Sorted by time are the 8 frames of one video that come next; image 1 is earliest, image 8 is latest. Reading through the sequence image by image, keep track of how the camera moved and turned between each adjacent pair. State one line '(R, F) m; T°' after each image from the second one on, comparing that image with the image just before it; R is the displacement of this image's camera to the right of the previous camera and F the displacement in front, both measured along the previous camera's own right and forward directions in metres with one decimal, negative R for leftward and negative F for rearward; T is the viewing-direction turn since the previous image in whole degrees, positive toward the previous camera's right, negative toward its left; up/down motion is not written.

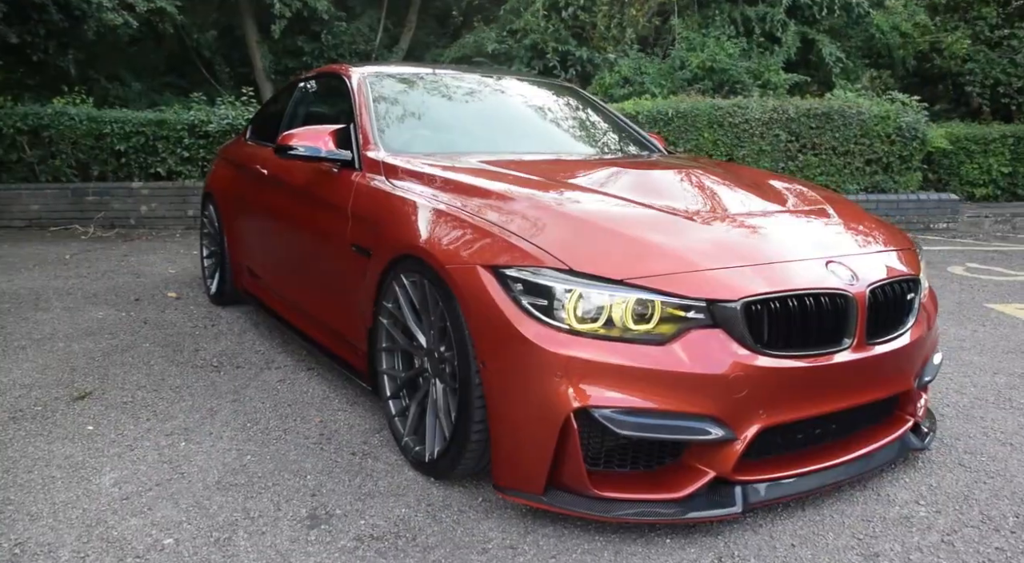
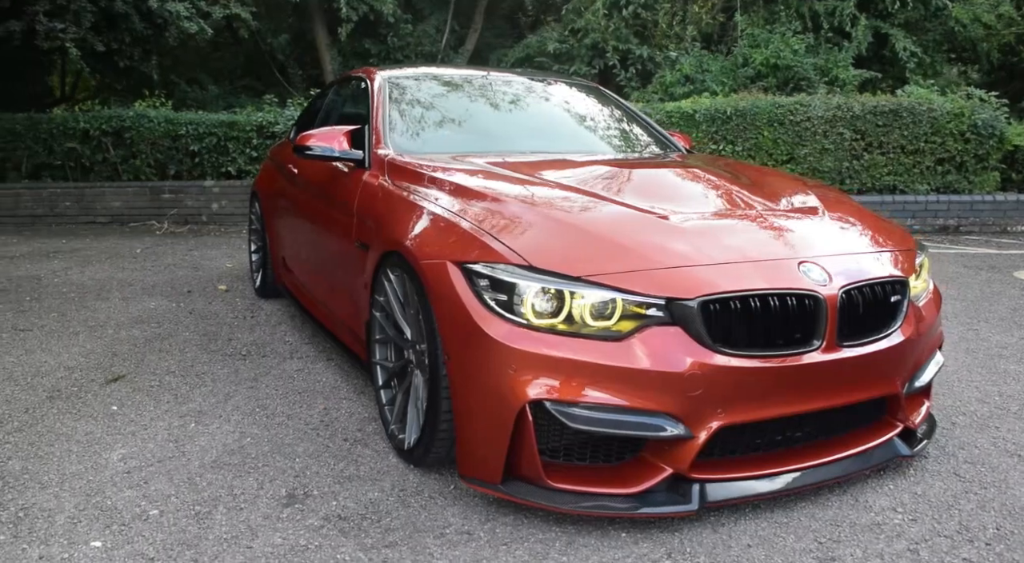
(+0.3, 0.0) m; -6°
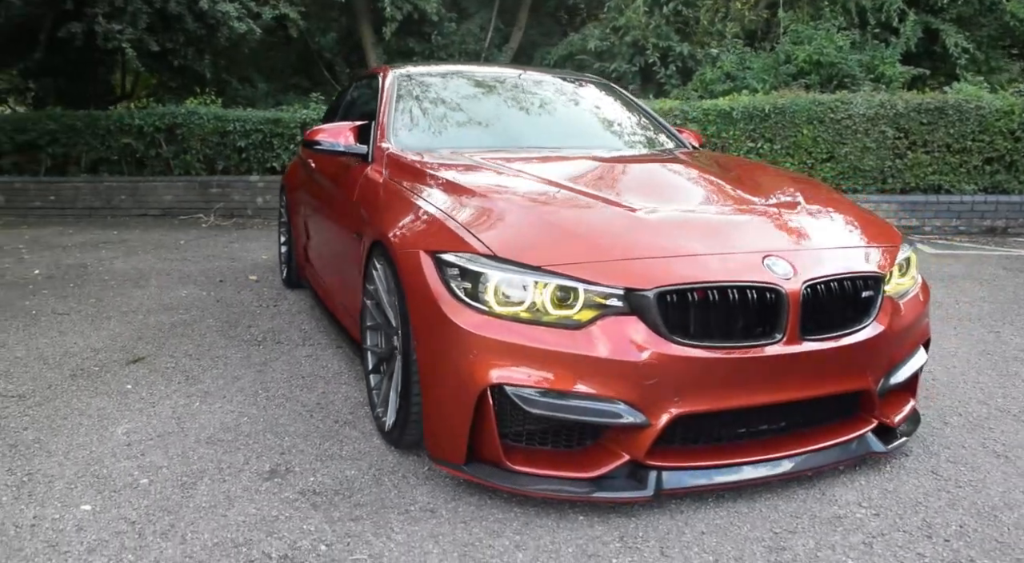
(+0.3, -0.1) m; -4°
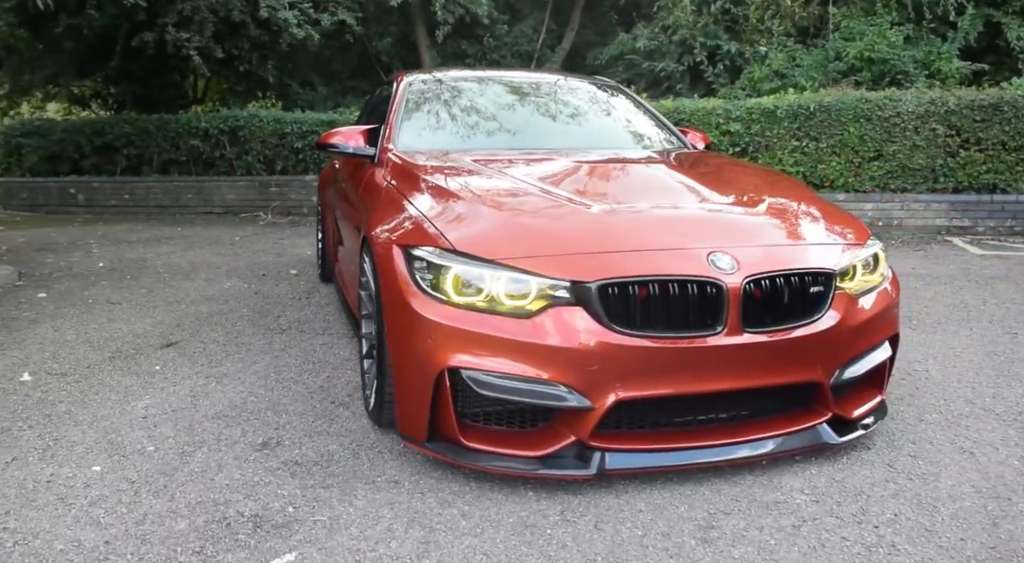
(+0.3, -0.2) m; -5°
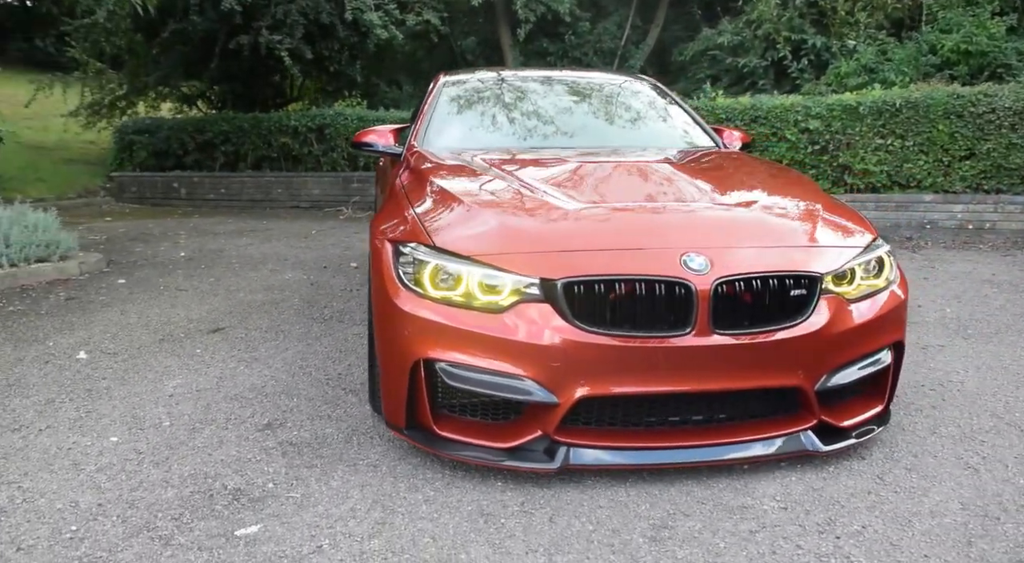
(+0.4, 0.0) m; -7°
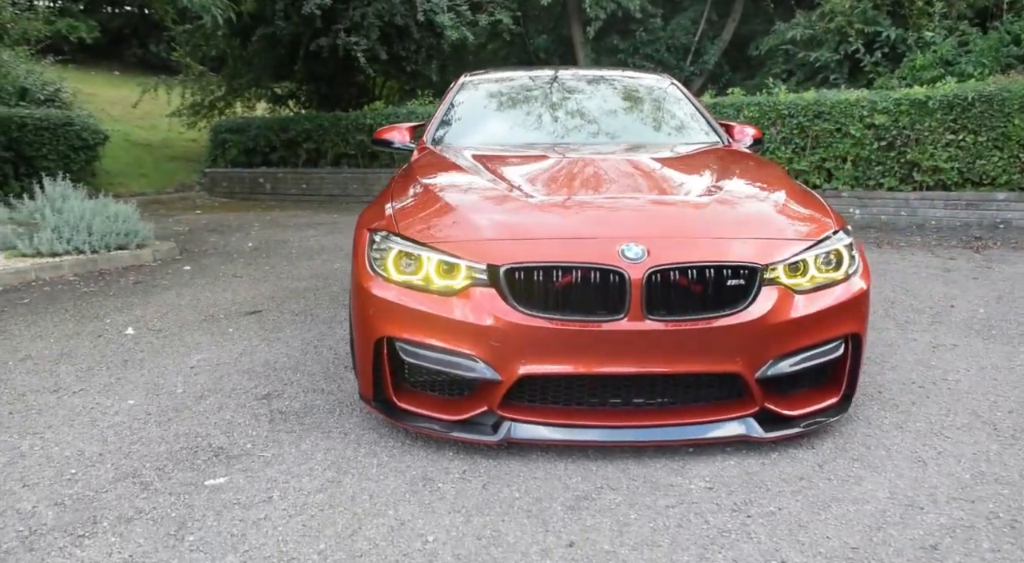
(+0.5, -0.1) m; -7°
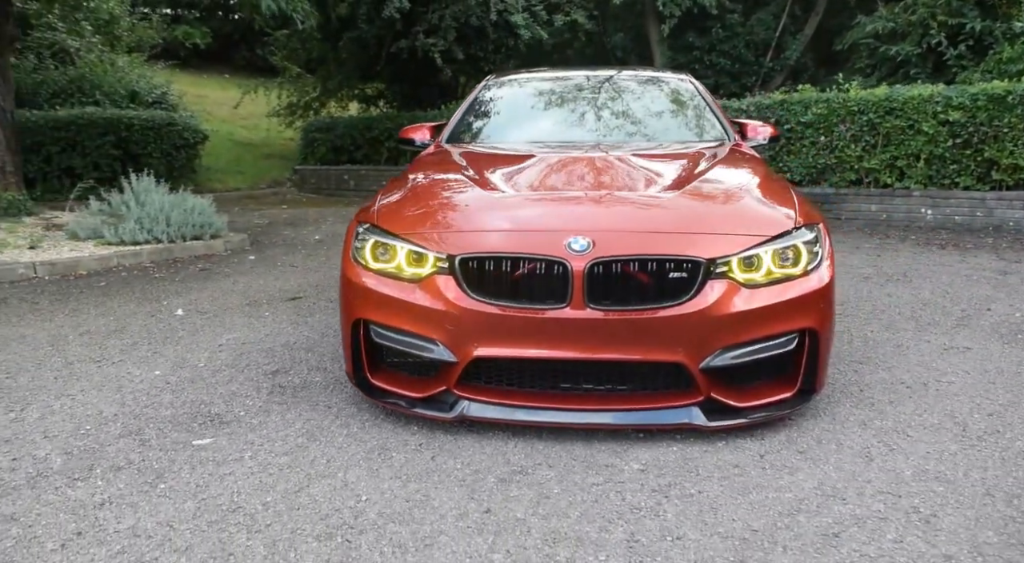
(+0.5, -0.1) m; -7°
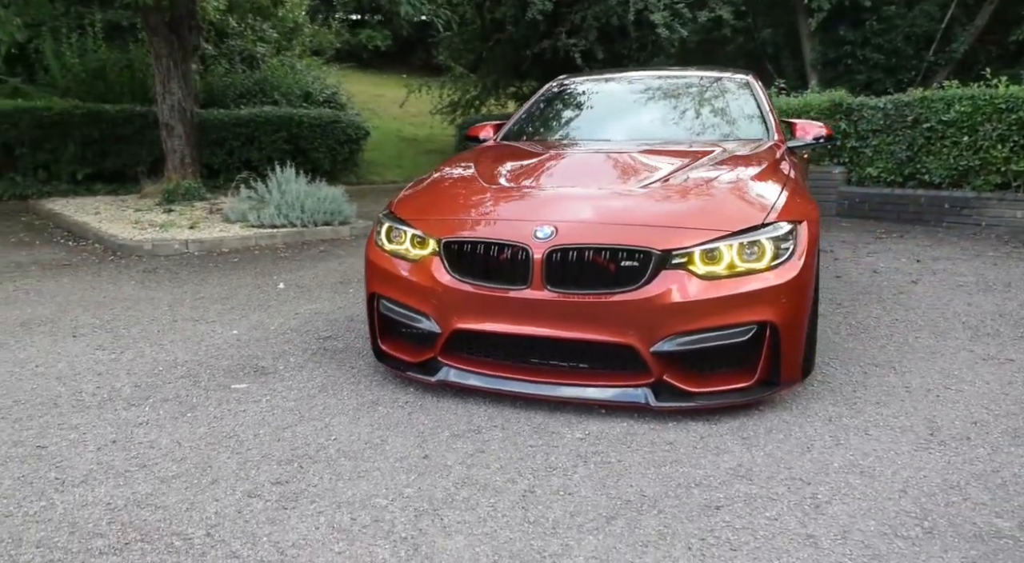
(+0.7, -0.2) m; -13°
